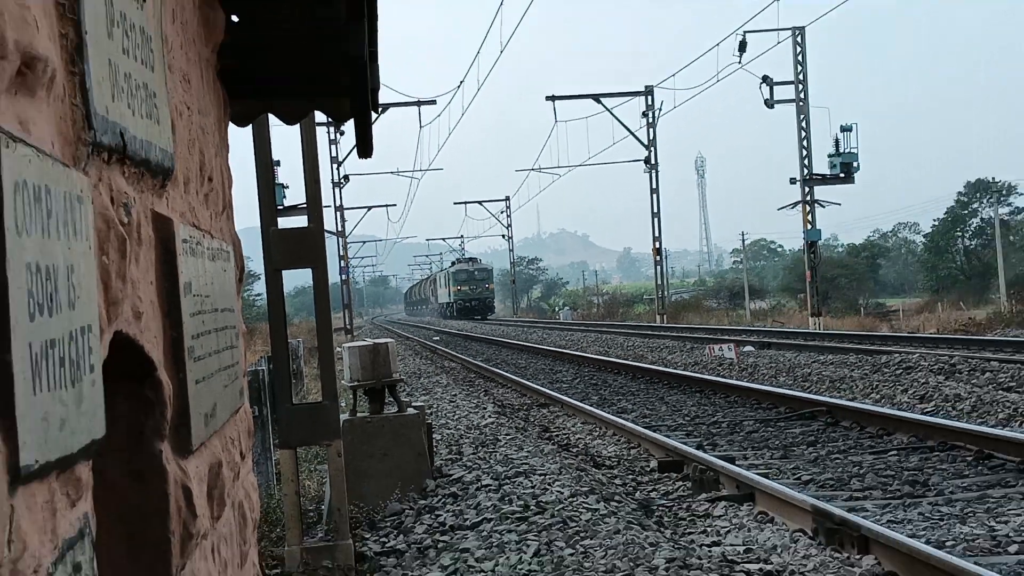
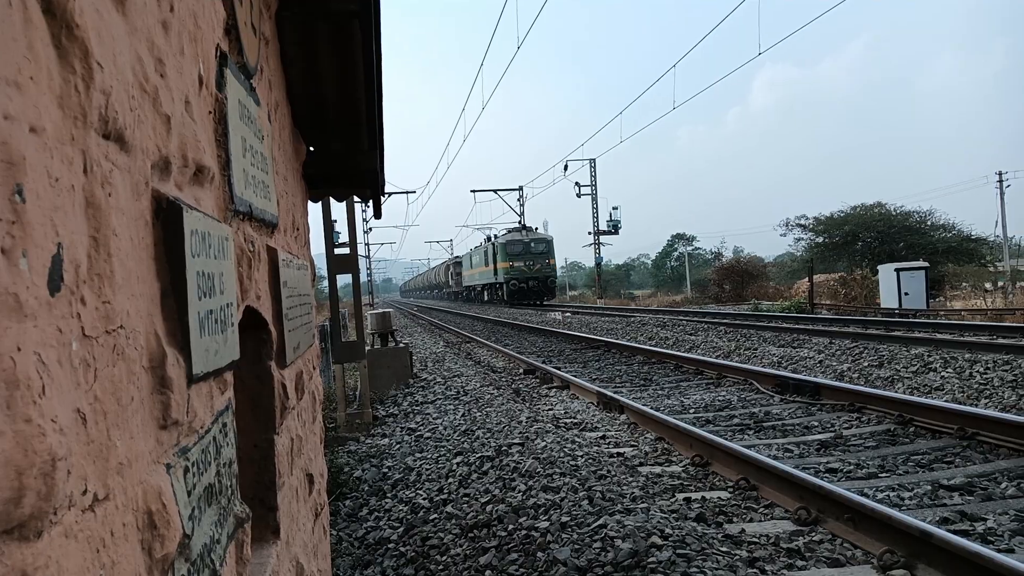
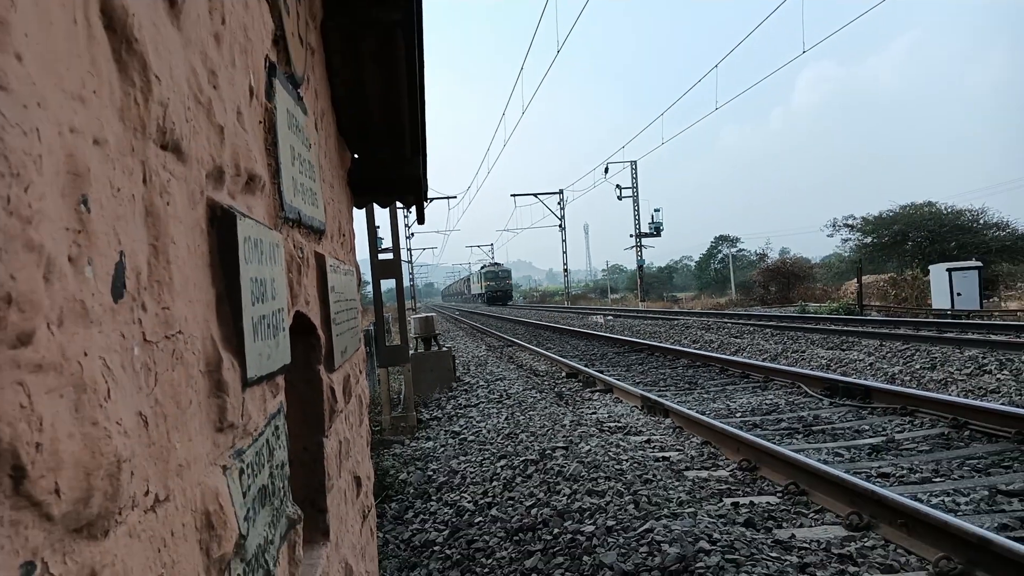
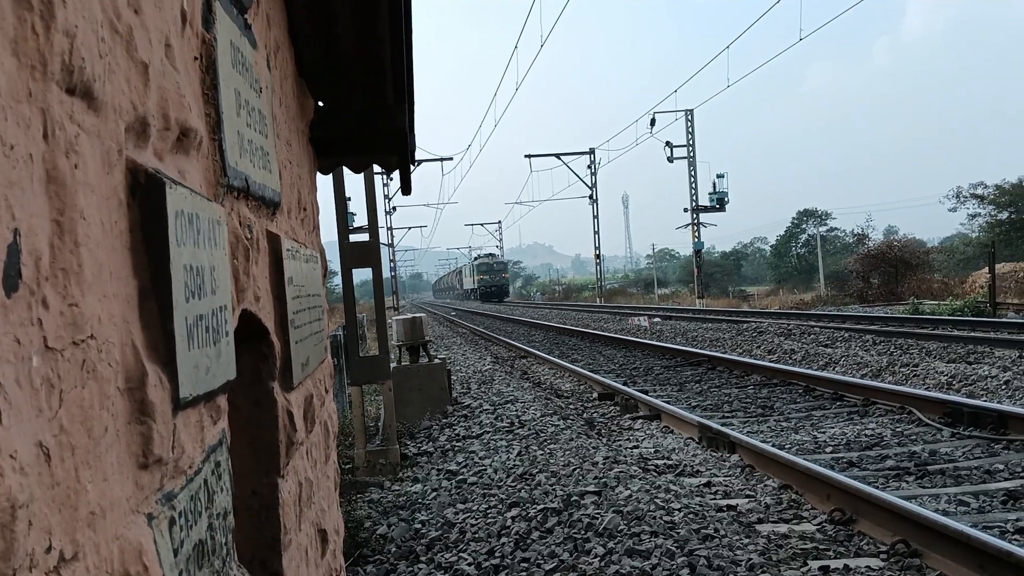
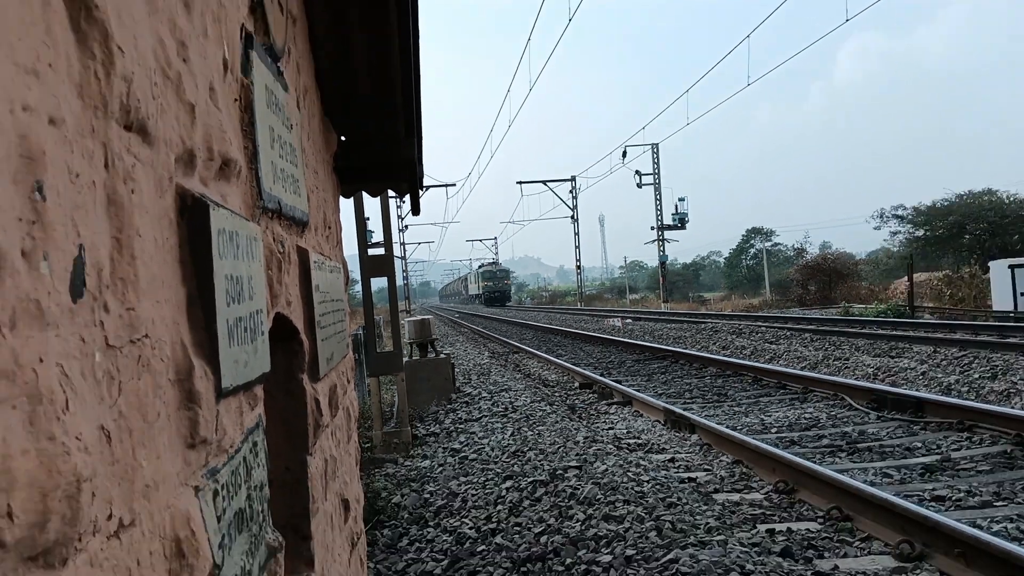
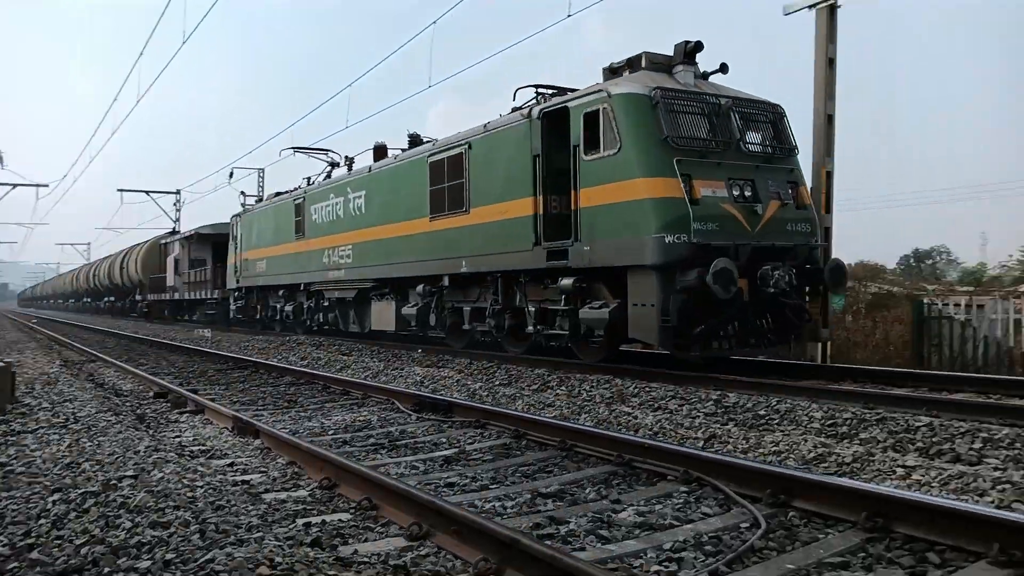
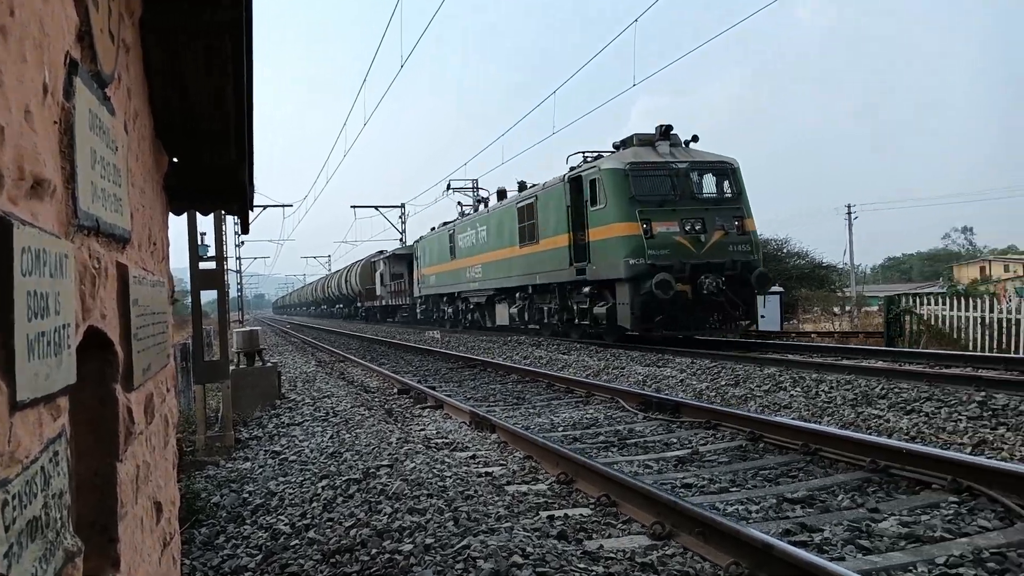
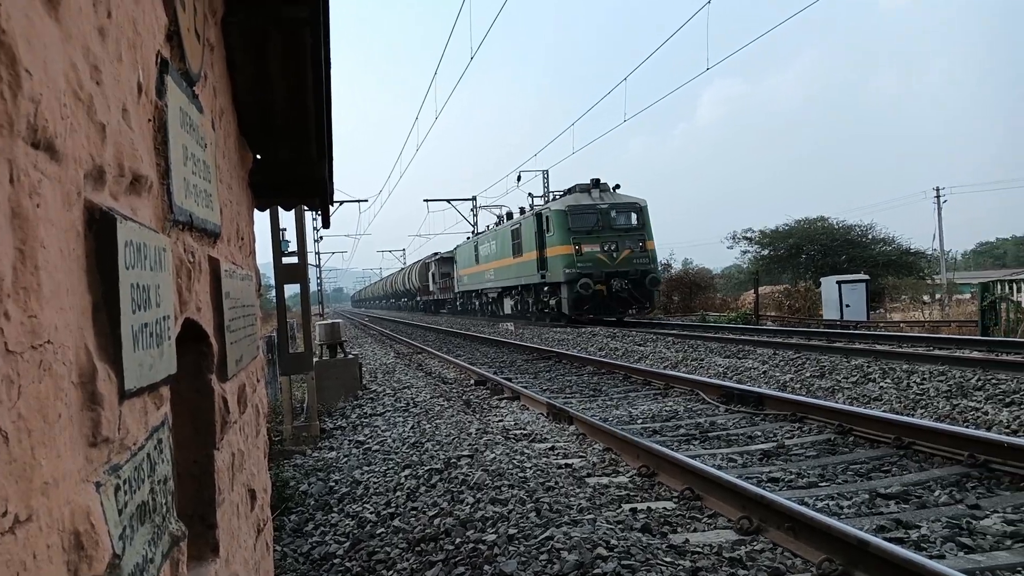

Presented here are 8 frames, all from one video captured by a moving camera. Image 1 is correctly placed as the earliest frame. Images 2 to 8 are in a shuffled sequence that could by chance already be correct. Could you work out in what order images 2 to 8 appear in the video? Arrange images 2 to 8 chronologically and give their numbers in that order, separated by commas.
4, 5, 3, 2, 8, 7, 6
